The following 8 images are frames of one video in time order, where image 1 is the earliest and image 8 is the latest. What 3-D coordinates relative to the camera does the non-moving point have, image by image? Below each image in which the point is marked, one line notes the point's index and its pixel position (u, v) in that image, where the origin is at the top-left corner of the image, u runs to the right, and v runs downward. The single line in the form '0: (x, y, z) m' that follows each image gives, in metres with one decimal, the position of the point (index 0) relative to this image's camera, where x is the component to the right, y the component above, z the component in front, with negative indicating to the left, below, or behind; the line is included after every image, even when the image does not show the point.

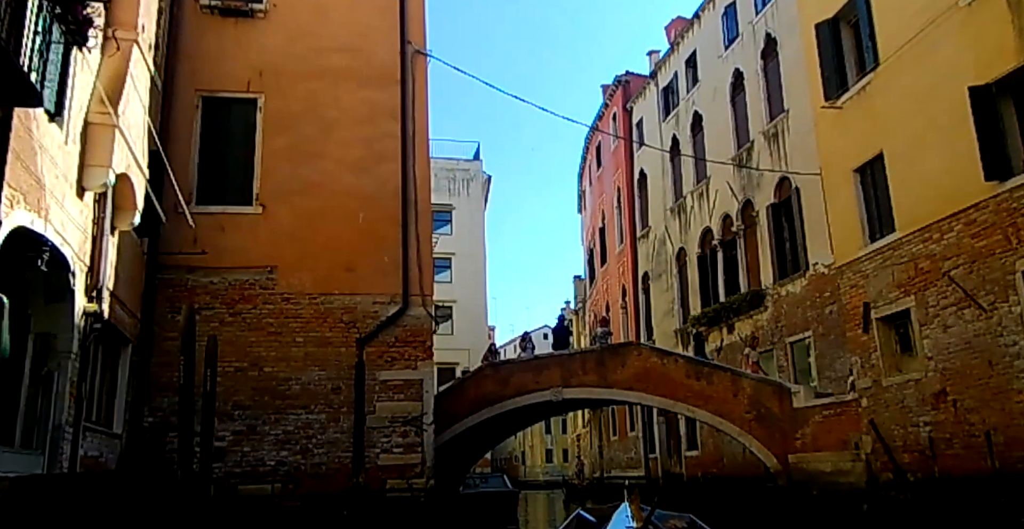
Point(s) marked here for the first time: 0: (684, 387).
0: (+3.0, -2.2, +14.6) m
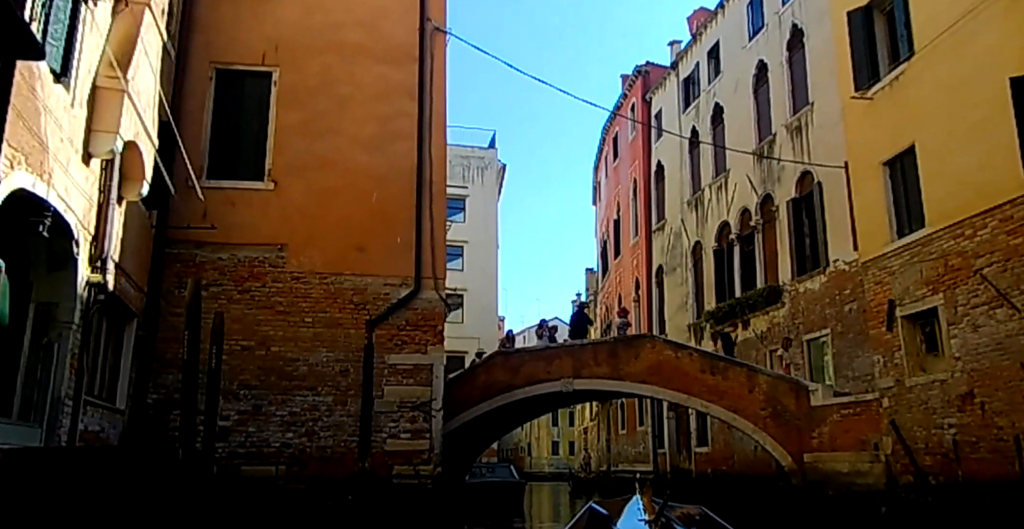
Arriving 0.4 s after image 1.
0: (+3.2, -2.0, +14.3) m
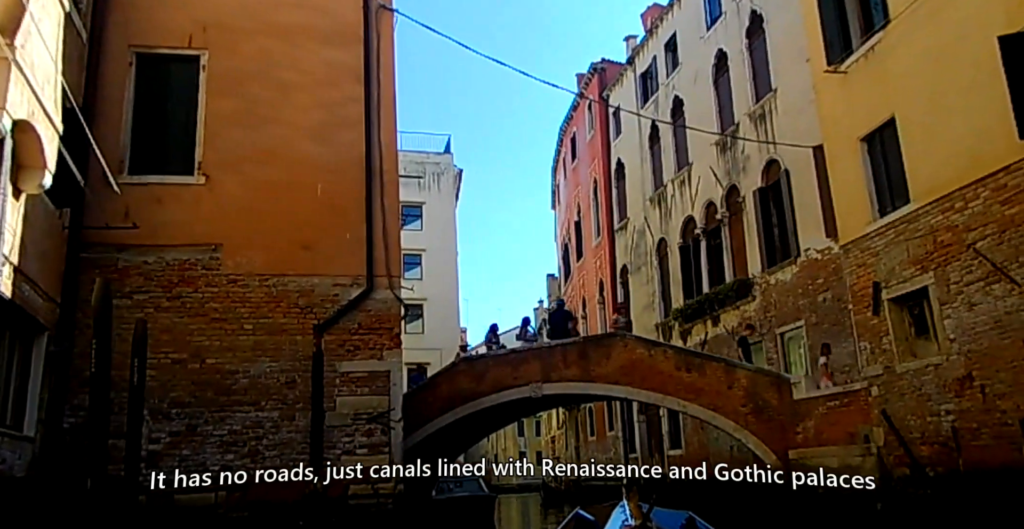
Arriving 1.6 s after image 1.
0: (+2.6, -1.9, +13.5) m
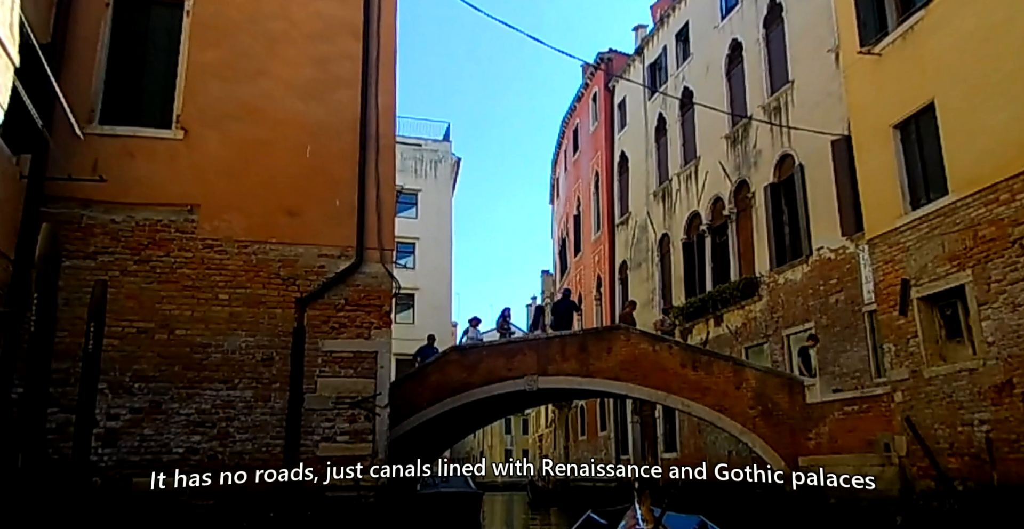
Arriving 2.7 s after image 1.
0: (+2.5, -1.7, +12.7) m
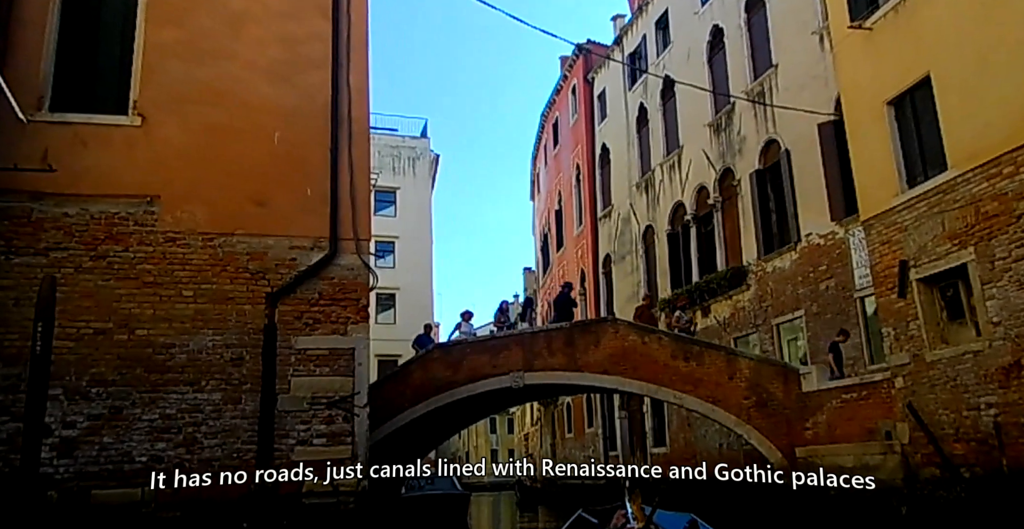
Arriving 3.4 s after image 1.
0: (+2.3, -1.6, +12.3) m
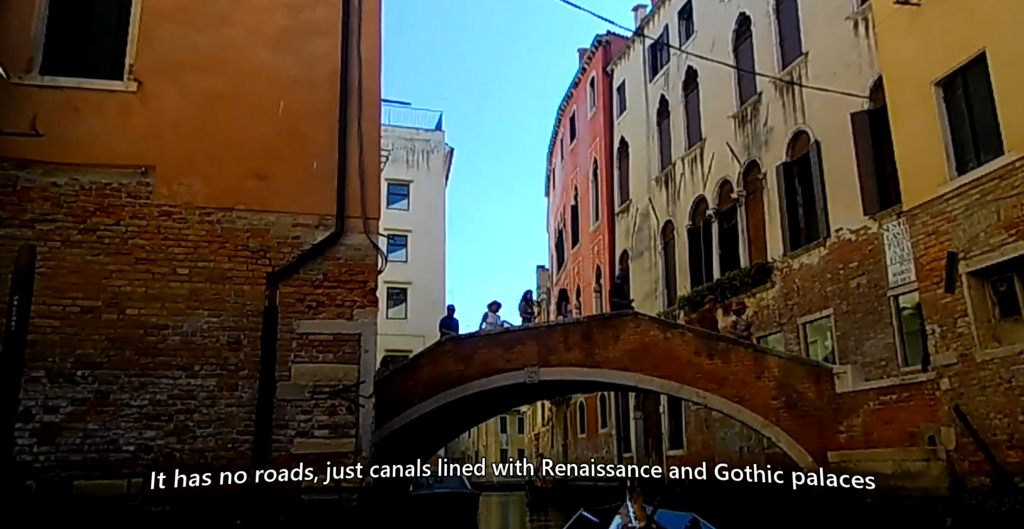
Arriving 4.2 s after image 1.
0: (+2.5, -1.4, +11.6) m
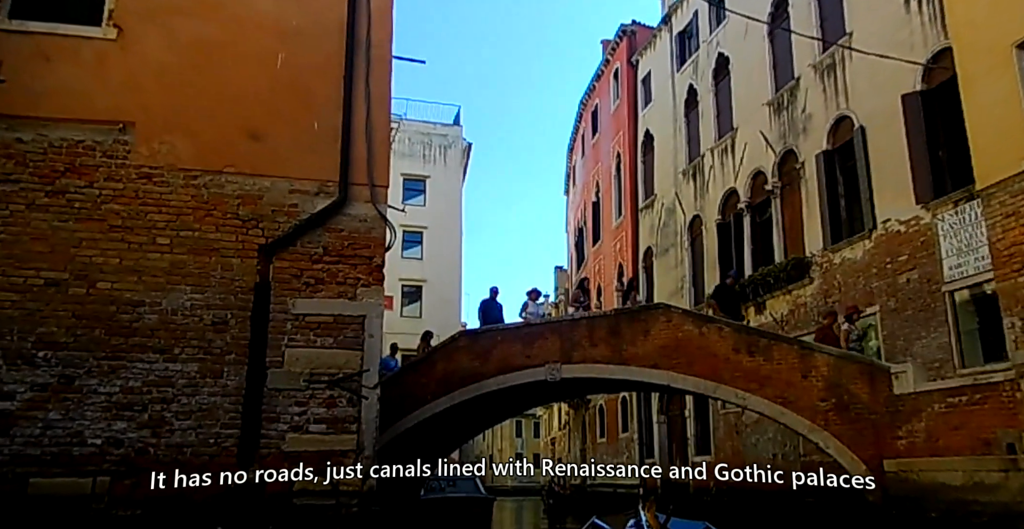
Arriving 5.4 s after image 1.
0: (+2.8, -1.3, +10.6) m
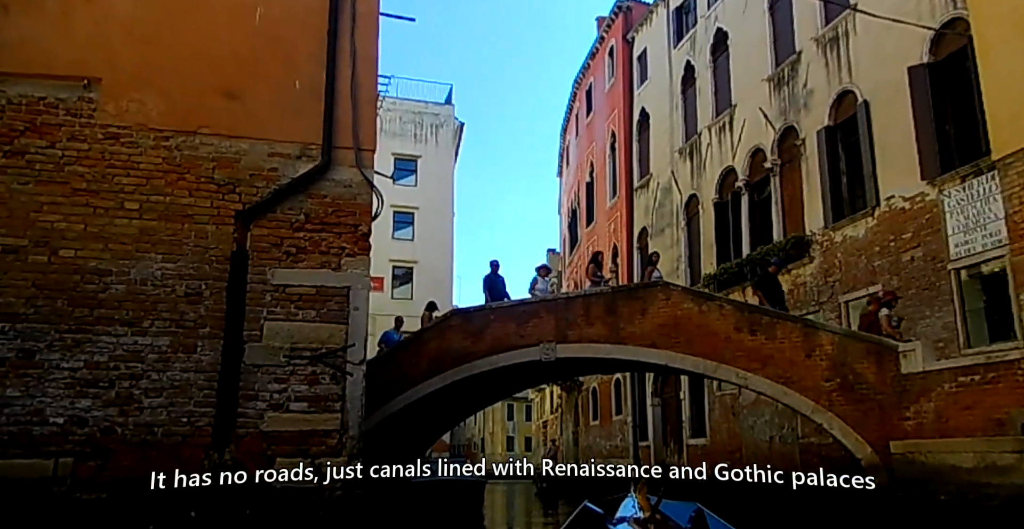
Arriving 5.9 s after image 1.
0: (+2.7, -1.0, +10.2) m
